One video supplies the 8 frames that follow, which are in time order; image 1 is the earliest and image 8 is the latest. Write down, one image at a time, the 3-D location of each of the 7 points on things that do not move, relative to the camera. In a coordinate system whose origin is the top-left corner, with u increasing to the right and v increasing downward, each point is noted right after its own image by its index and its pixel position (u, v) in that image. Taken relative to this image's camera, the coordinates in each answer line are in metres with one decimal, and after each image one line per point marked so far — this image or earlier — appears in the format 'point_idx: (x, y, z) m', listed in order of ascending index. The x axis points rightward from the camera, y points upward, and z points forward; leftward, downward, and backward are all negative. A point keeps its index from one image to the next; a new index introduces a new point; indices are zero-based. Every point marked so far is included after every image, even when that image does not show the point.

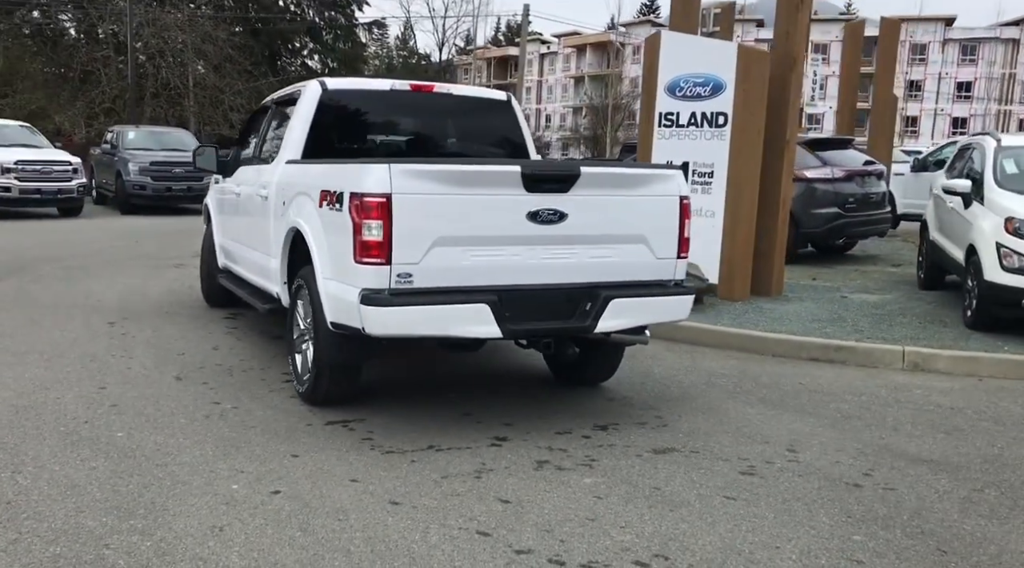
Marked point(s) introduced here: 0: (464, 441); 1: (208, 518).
0: (-0.3, -0.8, +5.1) m
1: (-1.3, -1.0, +3.9) m
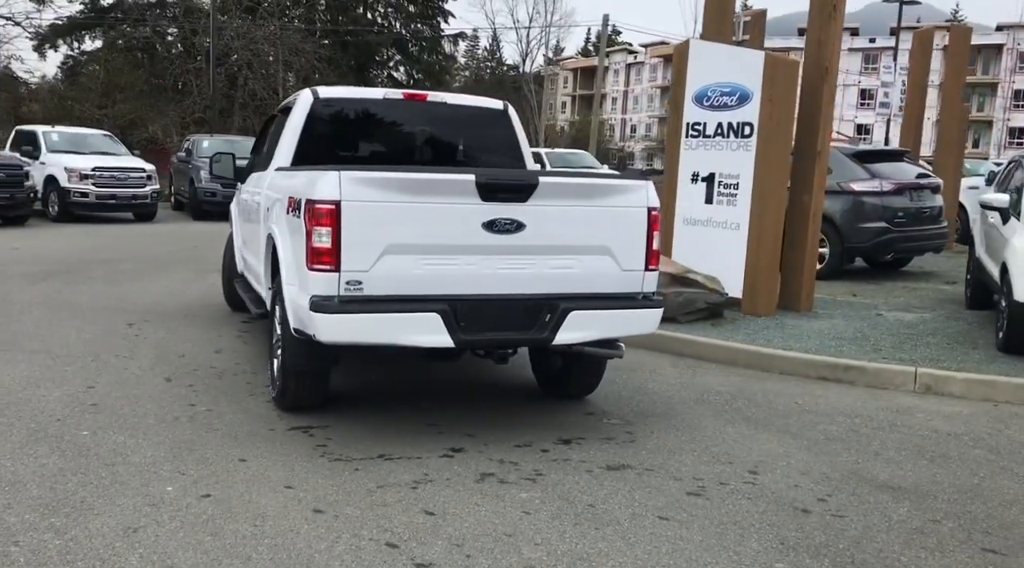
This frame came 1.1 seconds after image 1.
0: (-0.5, -0.9, +5.1) m
1: (-1.6, -1.0, +4.0) m
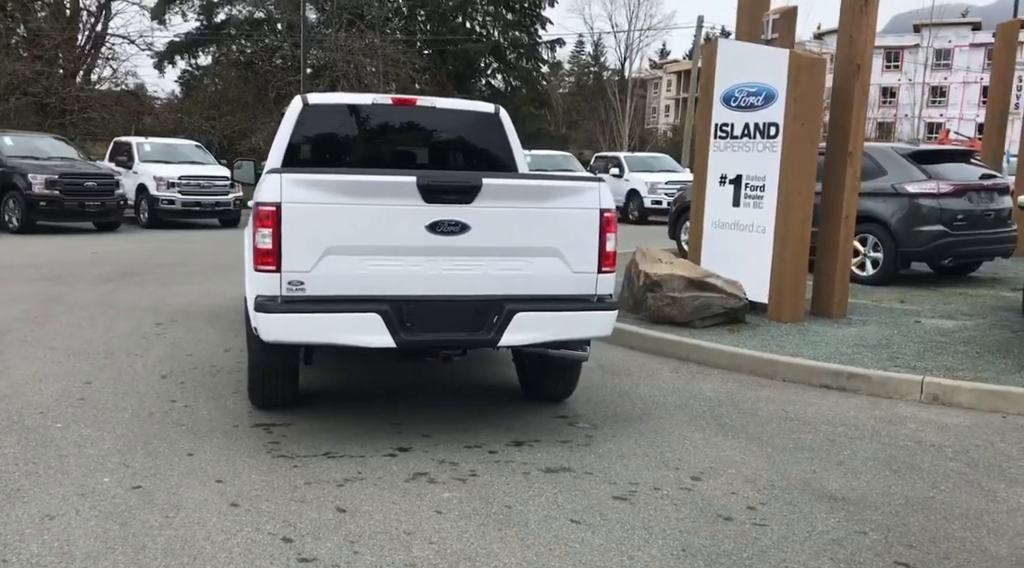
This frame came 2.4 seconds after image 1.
0: (-0.8, -0.9, +5.2) m
1: (-2.0, -1.0, +4.2) m
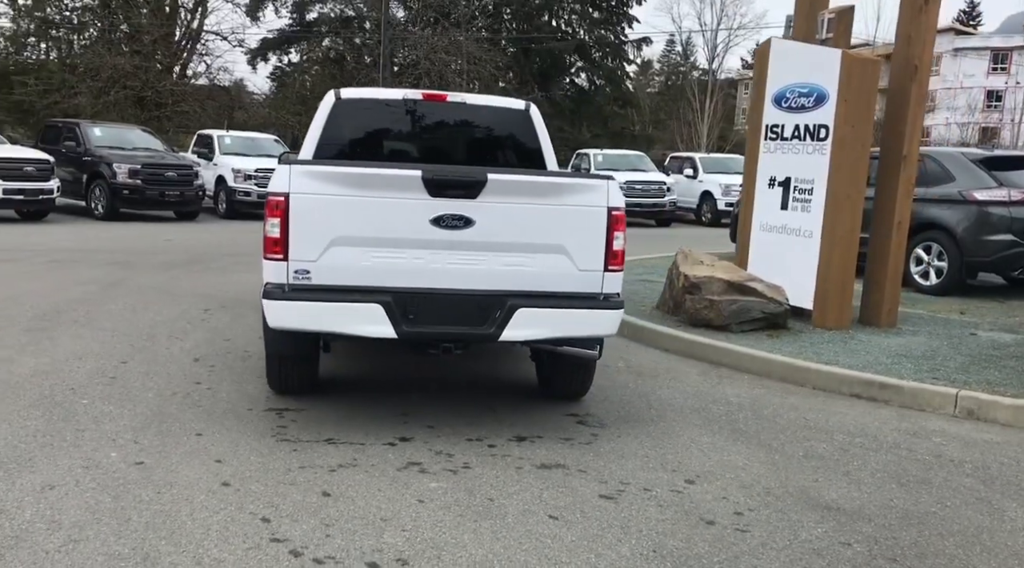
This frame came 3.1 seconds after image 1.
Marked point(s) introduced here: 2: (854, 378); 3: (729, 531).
0: (-0.8, -0.8, +5.3) m
1: (-2.1, -0.9, +4.4) m
2: (+2.5, -0.7, +7.1) m
3: (+1.0, -1.1, +4.2) m
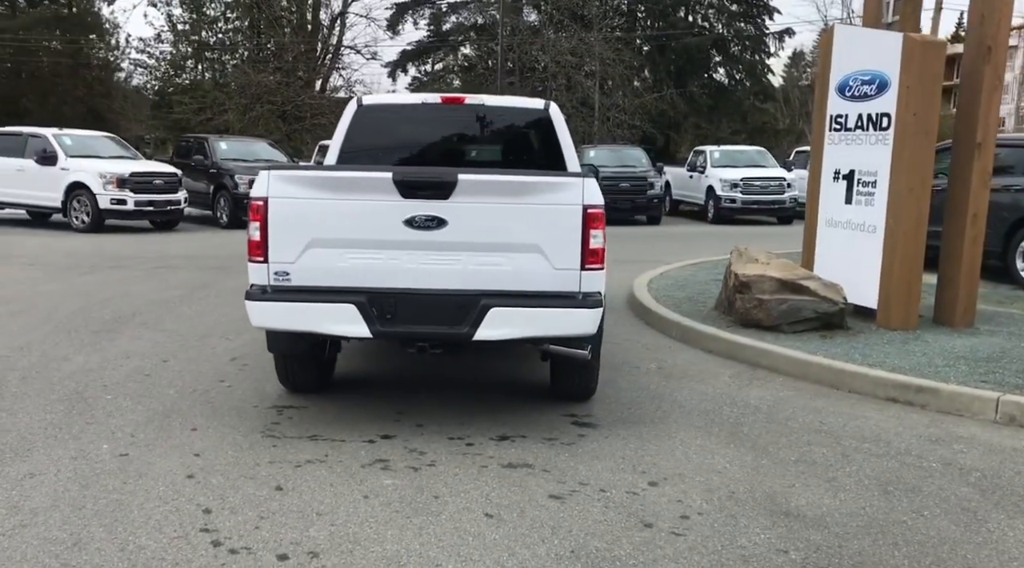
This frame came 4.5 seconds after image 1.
0: (-0.9, -0.9, +5.4) m
1: (-2.4, -0.9, +4.7) m
2: (+2.7, -0.7, +6.7) m
3: (+0.7, -1.1, +4.1) m
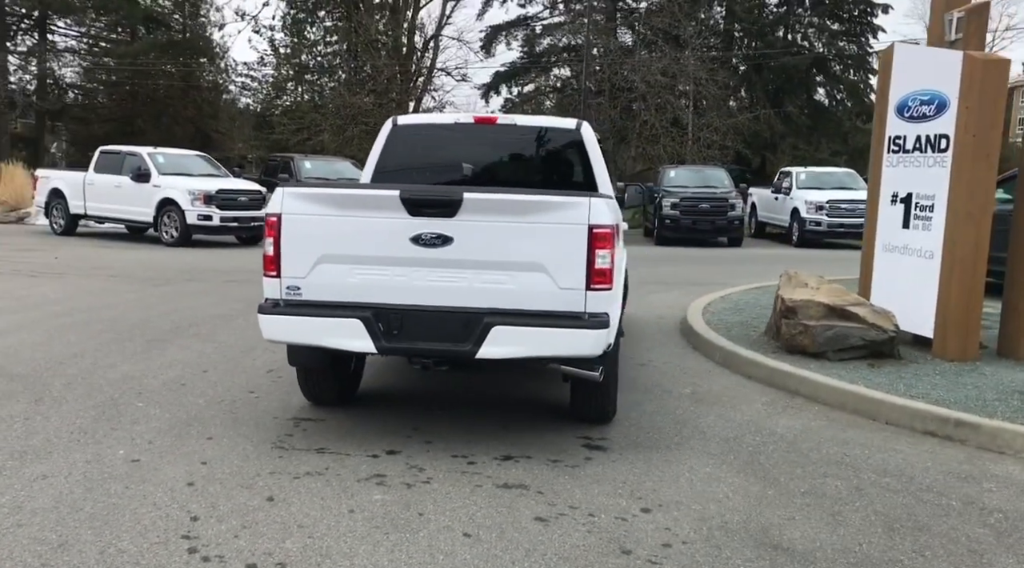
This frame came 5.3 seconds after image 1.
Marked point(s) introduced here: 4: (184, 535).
0: (-0.9, -0.9, +5.5) m
1: (-2.4, -1.0, +4.9) m
2: (+2.8, -0.9, +6.4) m
3: (+0.5, -1.2, +4.0) m
4: (-1.4, -1.1, +4.1) m
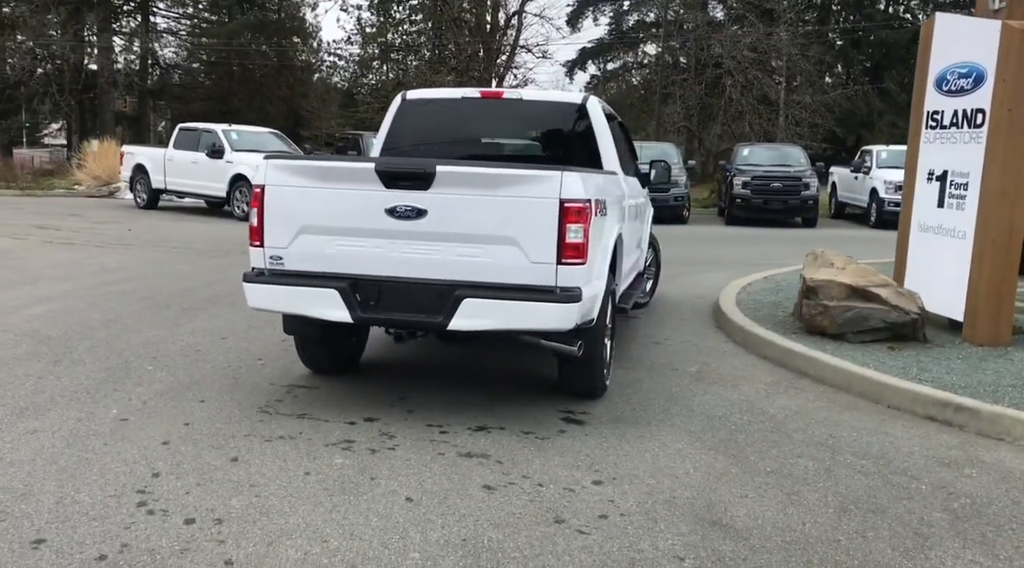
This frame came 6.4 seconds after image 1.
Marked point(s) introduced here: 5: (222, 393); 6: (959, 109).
0: (-1.1, -0.8, +5.6) m
1: (-2.6, -0.8, +5.2) m
2: (+2.7, -0.7, +6.2) m
3: (+0.2, -1.0, +4.0) m
4: (-1.7, -0.9, +4.3) m
5: (-1.8, -0.7, +6.1) m
6: (+3.9, +1.5, +8.3) m
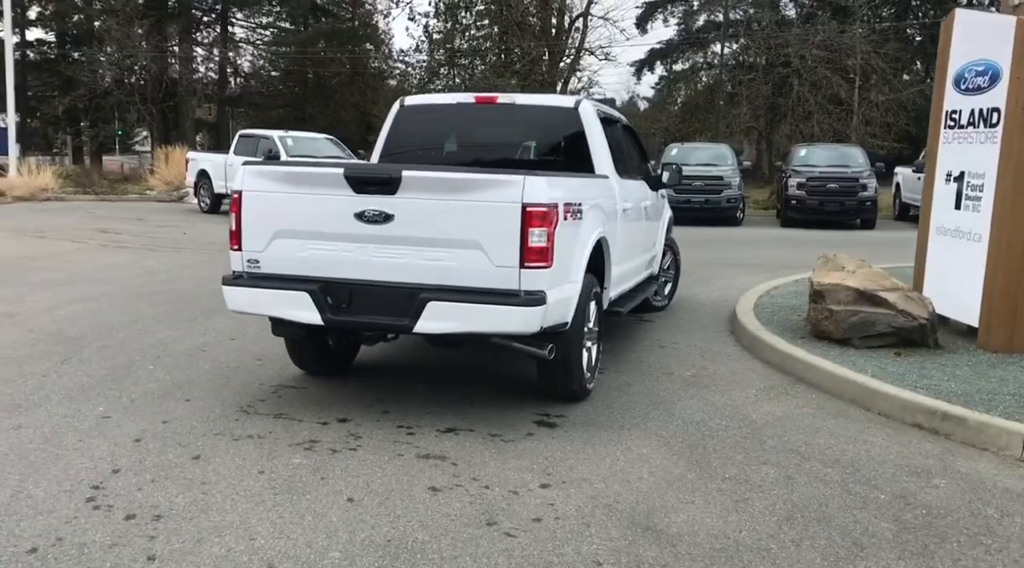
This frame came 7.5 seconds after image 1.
0: (-1.2, -0.8, +5.8) m
1: (-2.8, -0.8, +5.5) m
2: (+2.6, -0.8, +6.0) m
3: (-0.1, -1.1, +4.0) m
4: (-2.0, -0.9, +4.5) m
5: (-2.0, -0.7, +6.3) m
6: (+3.9, +1.5, +8.0) m
